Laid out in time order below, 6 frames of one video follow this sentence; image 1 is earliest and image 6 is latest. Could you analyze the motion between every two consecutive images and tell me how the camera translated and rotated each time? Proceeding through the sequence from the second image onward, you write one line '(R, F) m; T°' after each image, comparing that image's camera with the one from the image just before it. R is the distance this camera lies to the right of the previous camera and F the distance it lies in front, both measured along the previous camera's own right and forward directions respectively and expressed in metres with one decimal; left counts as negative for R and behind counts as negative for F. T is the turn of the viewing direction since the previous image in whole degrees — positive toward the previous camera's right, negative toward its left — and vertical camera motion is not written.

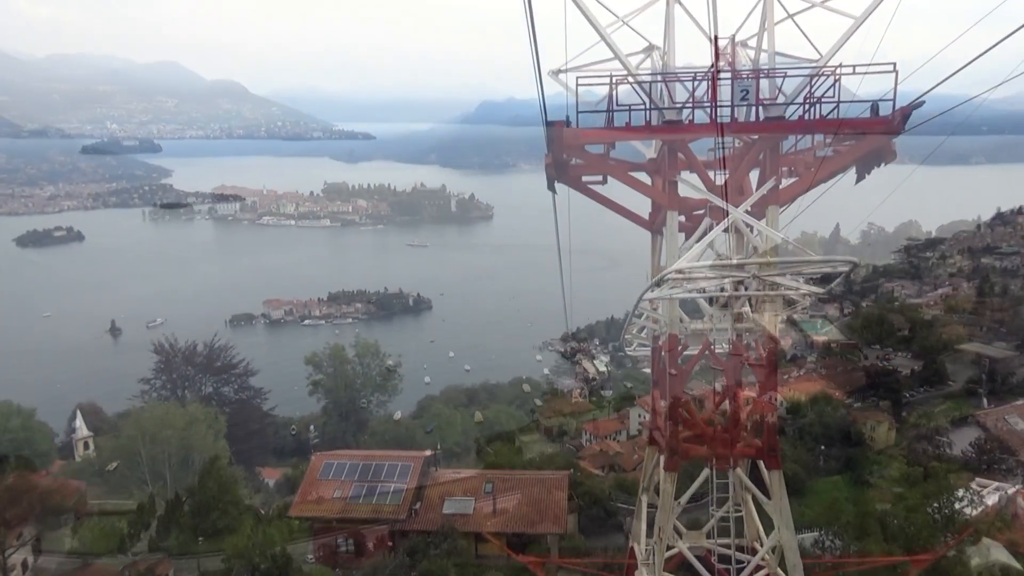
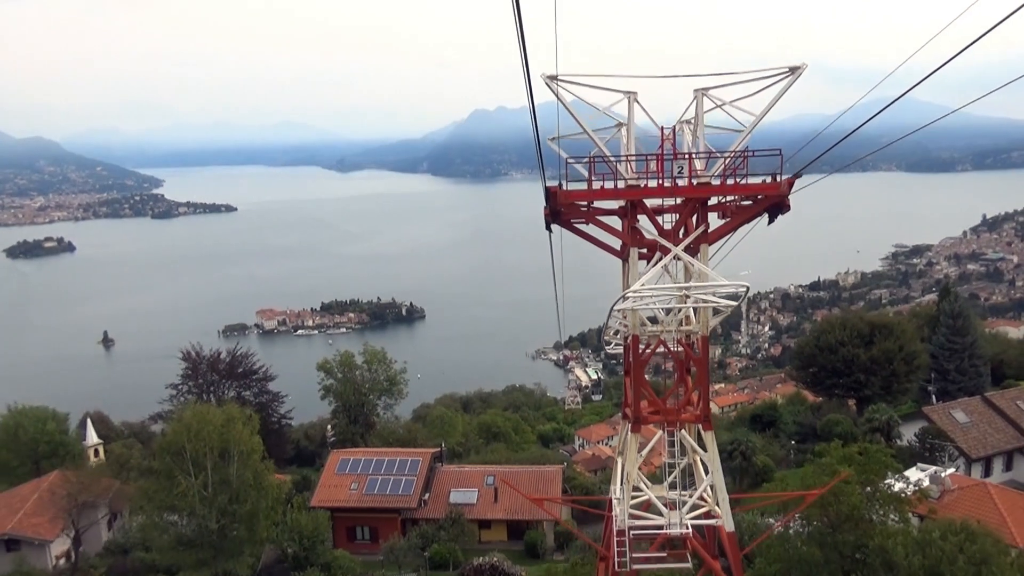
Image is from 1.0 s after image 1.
(-0.1, -0.9) m; +1°
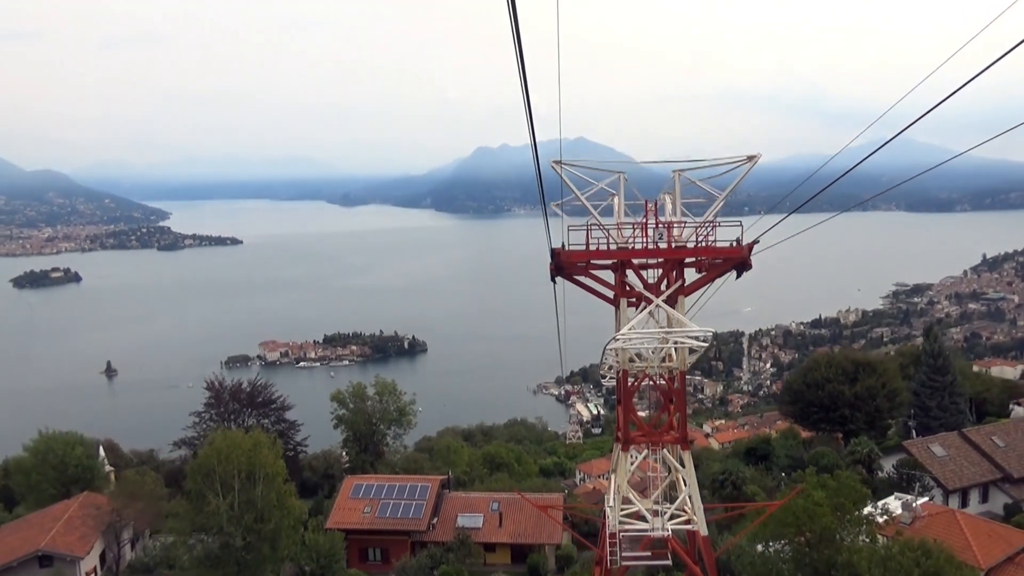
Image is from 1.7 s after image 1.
(0.0, -0.7) m; 0°
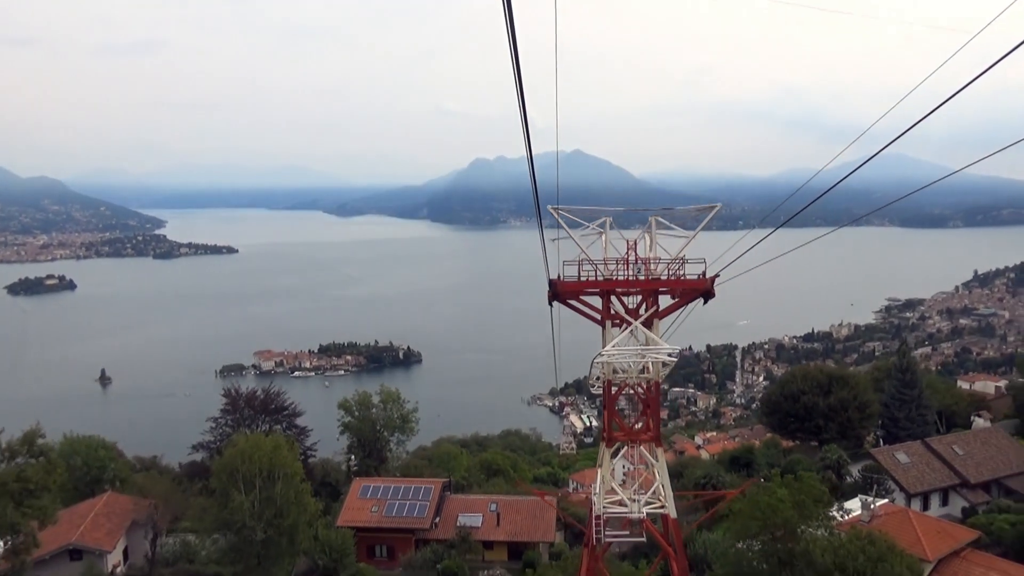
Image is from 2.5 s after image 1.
(-0.1, -0.8) m; 0°
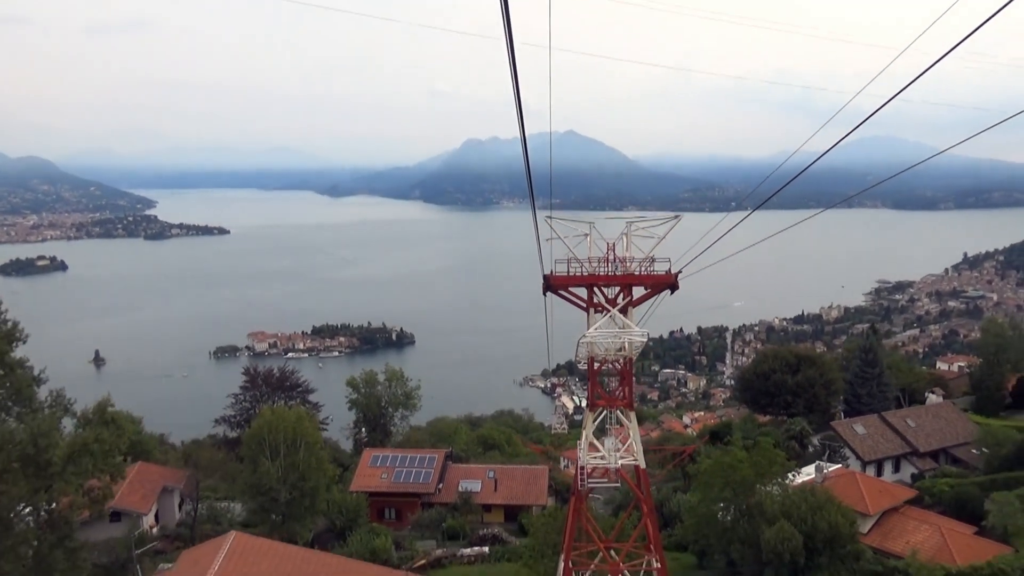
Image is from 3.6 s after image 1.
(-0.1, -1.1) m; +1°
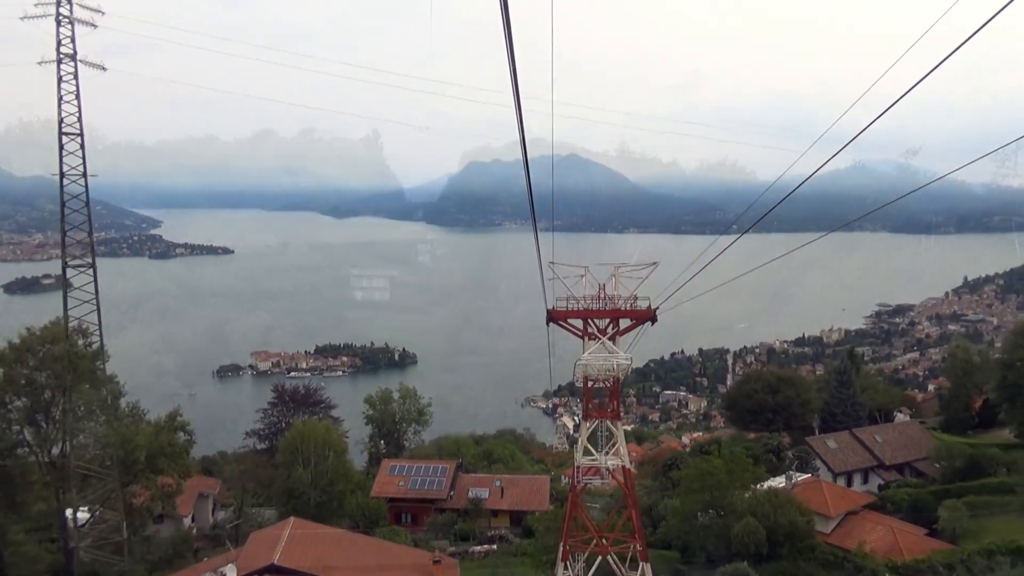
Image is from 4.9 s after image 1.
(-0.1, -1.3) m; 0°
